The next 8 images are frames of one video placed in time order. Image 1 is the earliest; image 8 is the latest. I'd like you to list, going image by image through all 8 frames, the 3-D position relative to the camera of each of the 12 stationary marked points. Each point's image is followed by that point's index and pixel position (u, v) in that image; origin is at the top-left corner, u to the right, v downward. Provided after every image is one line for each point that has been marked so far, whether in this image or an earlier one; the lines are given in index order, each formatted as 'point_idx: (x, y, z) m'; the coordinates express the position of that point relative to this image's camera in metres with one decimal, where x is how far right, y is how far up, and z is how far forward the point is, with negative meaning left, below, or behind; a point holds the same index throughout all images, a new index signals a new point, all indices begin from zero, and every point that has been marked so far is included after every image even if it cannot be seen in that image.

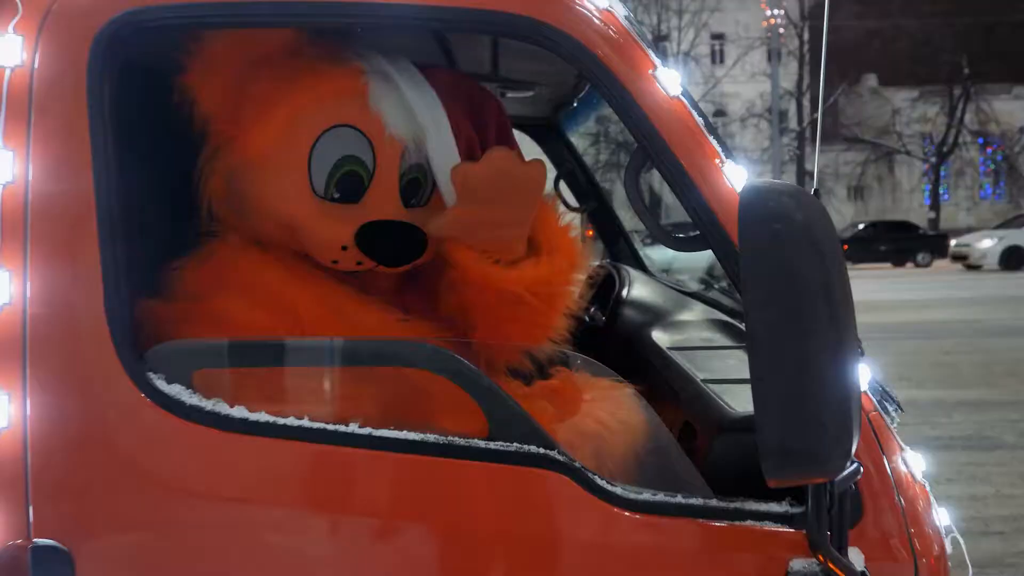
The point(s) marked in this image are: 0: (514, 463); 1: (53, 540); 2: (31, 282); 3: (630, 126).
0: (0.0, -0.2, +1.0) m
1: (-0.6, -0.3, +1.0) m
2: (-0.6, 0.0, +1.0) m
3: (+0.2, +0.2, +1.1) m
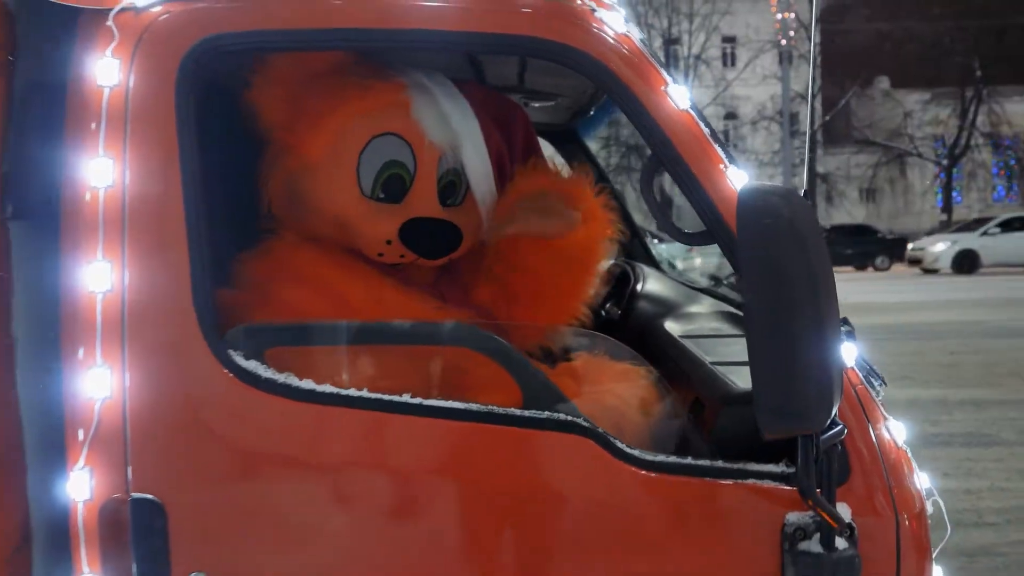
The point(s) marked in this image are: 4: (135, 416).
0: (+0.1, -0.2, +1.2) m
1: (-0.6, -0.3, +1.2) m
2: (-0.6, 0.0, +1.2) m
3: (+0.2, +0.2, +1.3) m
4: (-0.6, -0.2, +1.1) m
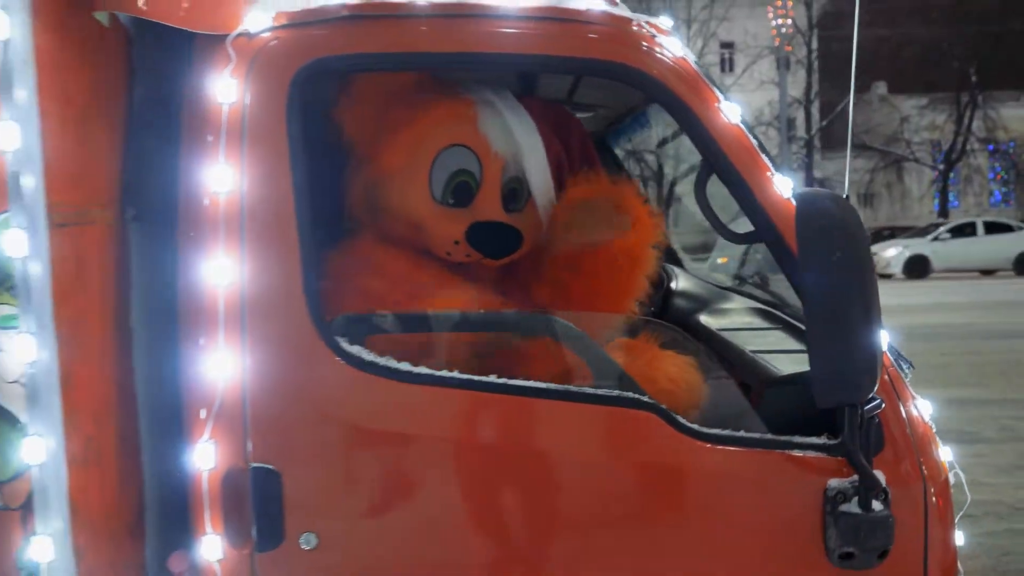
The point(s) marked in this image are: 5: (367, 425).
0: (+0.2, -0.2, +1.4) m
1: (-0.4, -0.3, +1.3) m
2: (-0.5, 0.0, +1.3) m
3: (+0.3, +0.3, +1.4) m
4: (-0.4, -0.2, +1.3) m
5: (-0.3, -0.2, +1.3) m
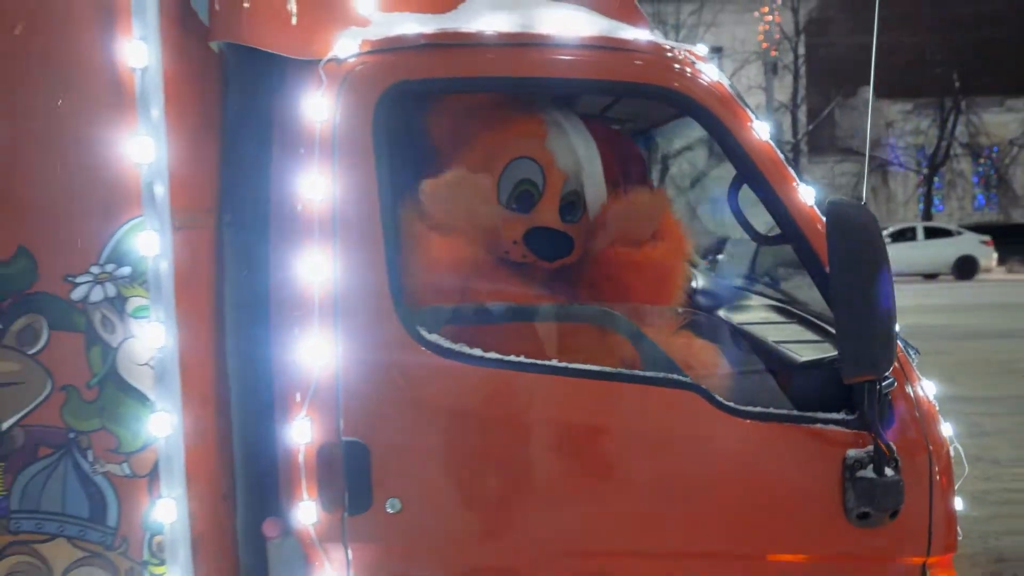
0: (+0.3, -0.2, +1.6) m
1: (-0.3, -0.3, +1.5) m
2: (-0.3, 0.0, +1.5) m
3: (+0.5, +0.3, +1.6) m
4: (-0.3, -0.2, +1.5) m
5: (-0.1, -0.2, +1.5) m
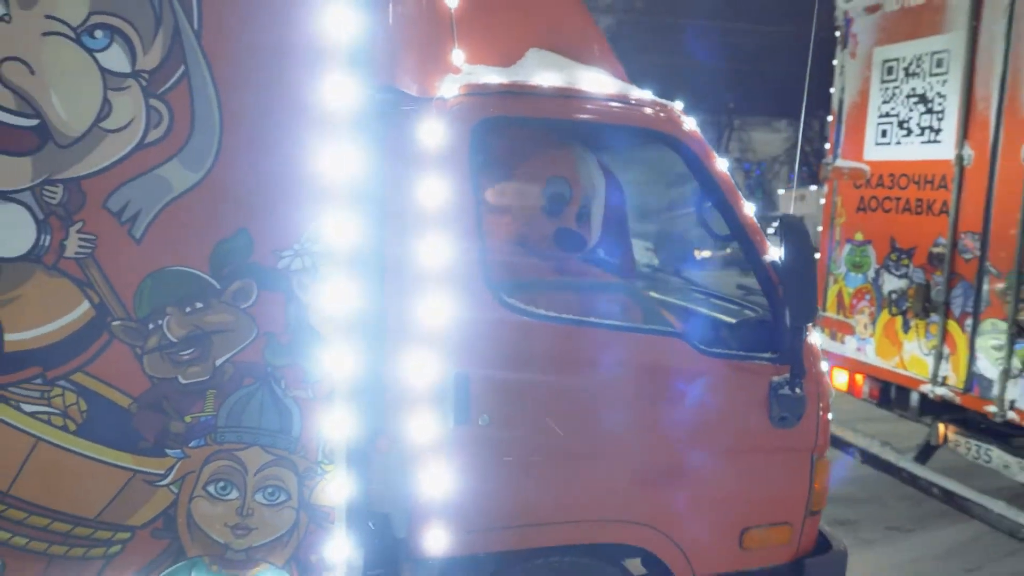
0: (+0.4, -0.1, +2.3) m
1: (-0.1, -0.2, +2.1) m
2: (-0.2, +0.1, +2.1) m
3: (+0.6, +0.3, +2.4) m
4: (-0.2, -0.1, +2.1) m
5: (0.0, -0.2, +2.2) m
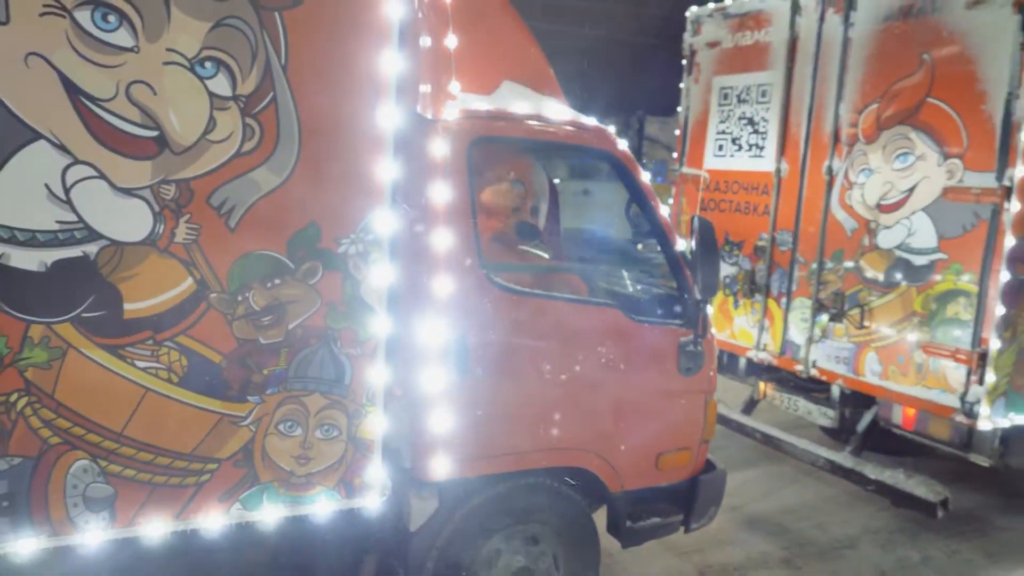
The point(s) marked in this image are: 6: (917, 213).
0: (+0.3, -0.1, +3.1) m
1: (-0.2, -0.2, +2.8) m
2: (-0.2, +0.2, +2.8) m
3: (+0.4, +0.4, +3.2) m
4: (-0.2, -0.1, +2.7) m
5: (0.0, -0.1, +2.9) m
6: (+2.2, +0.4, +4.1) m
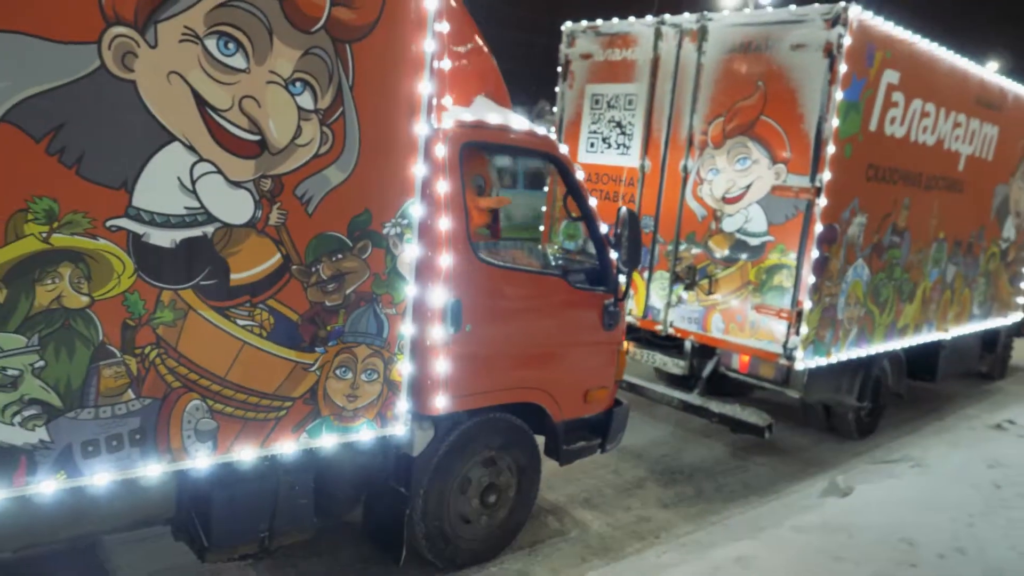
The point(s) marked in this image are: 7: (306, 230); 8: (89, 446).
0: (+0.2, +0.1, +4.0) m
1: (-0.3, 0.0, +3.5) m
2: (-0.3, +0.3, +3.5) m
3: (+0.2, +0.5, +4.1) m
4: (-0.2, +0.1, +3.5) m
5: (-0.1, 0.0, +3.6) m
6: (+1.7, +0.6, +5.4) m
7: (-0.8, +0.2, +2.9) m
8: (-1.4, -0.5, +2.5) m
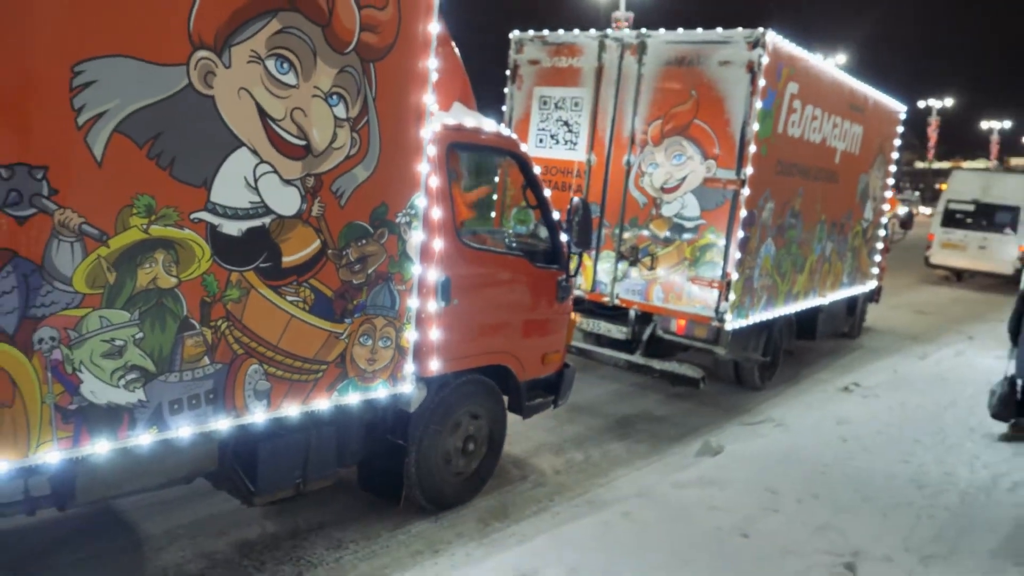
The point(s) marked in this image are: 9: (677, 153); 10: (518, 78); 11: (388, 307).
0: (0.0, +0.2, +4.6) m
1: (-0.3, +0.1, +4.1) m
2: (-0.4, +0.4, +4.1) m
3: (+0.1, +0.7, +4.8) m
4: (-0.3, +0.2, +4.1) m
5: (-0.2, +0.1, +4.3) m
6: (+1.3, +0.8, +6.3) m
7: (-0.7, +0.3, +3.4) m
8: (-1.3, -0.4, +3.0) m
9: (+1.2, +1.1, +6.3) m
10: (-0.1, +1.9, +7.2) m
11: (-0.6, -0.1, +3.7) m
